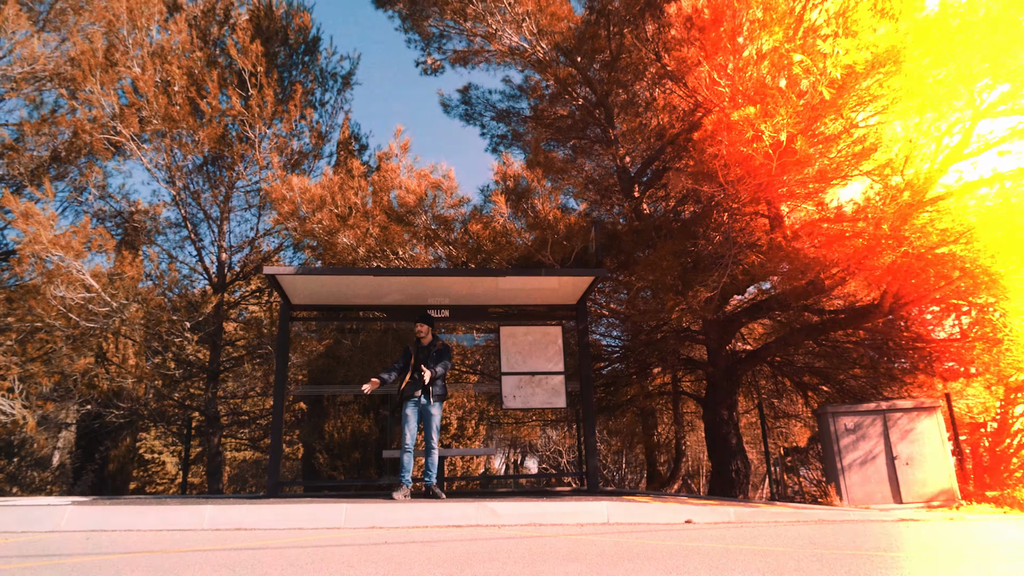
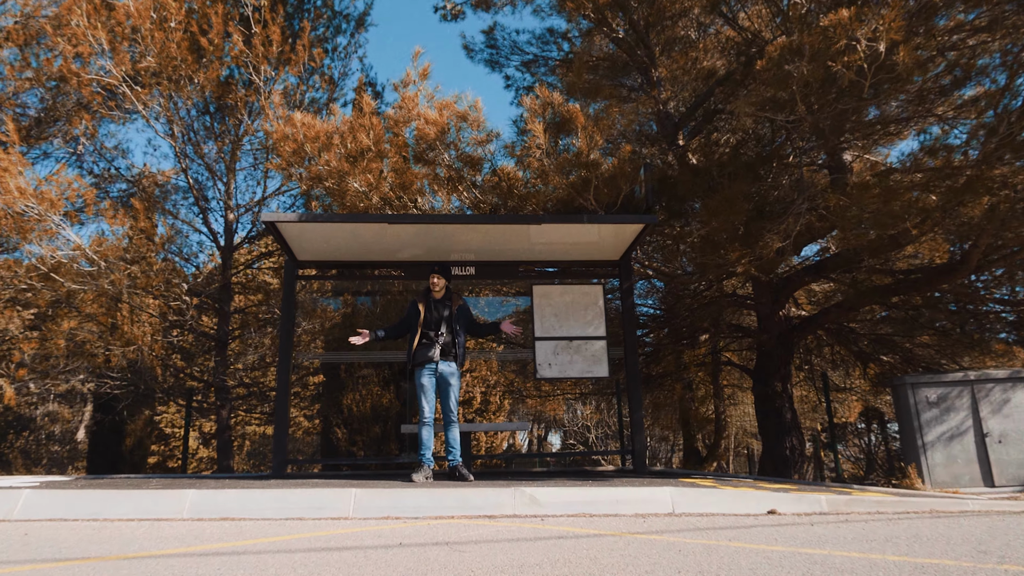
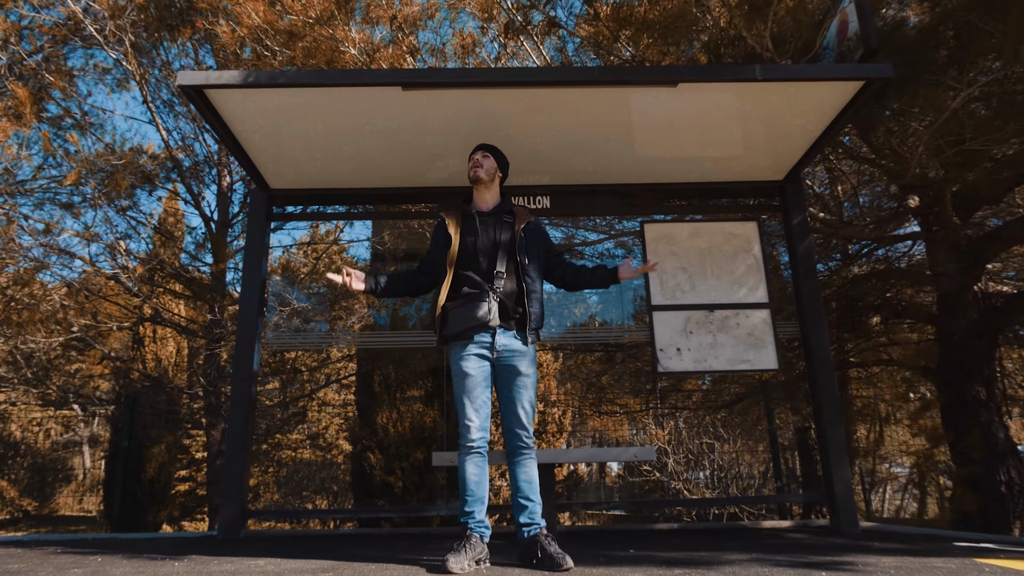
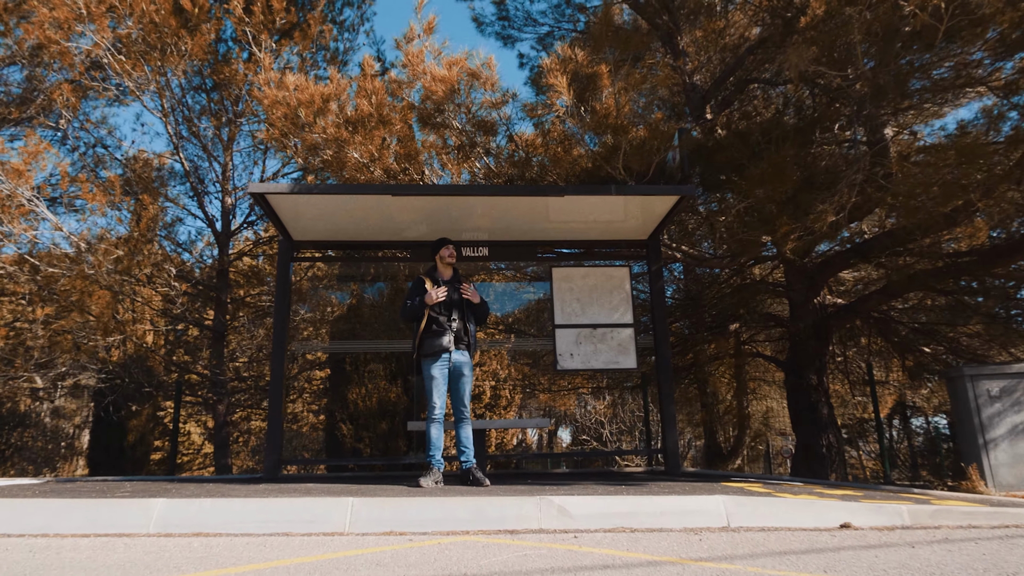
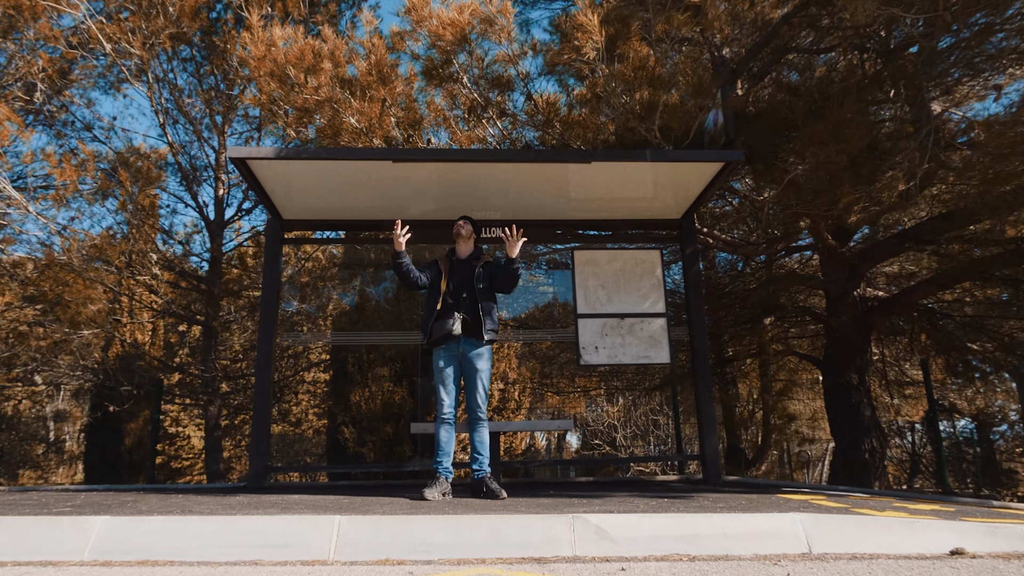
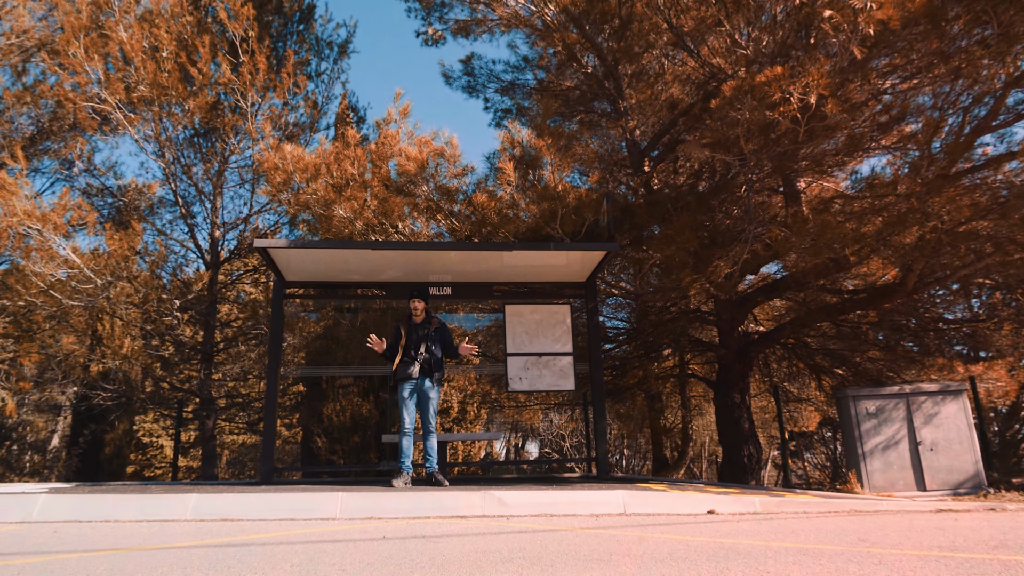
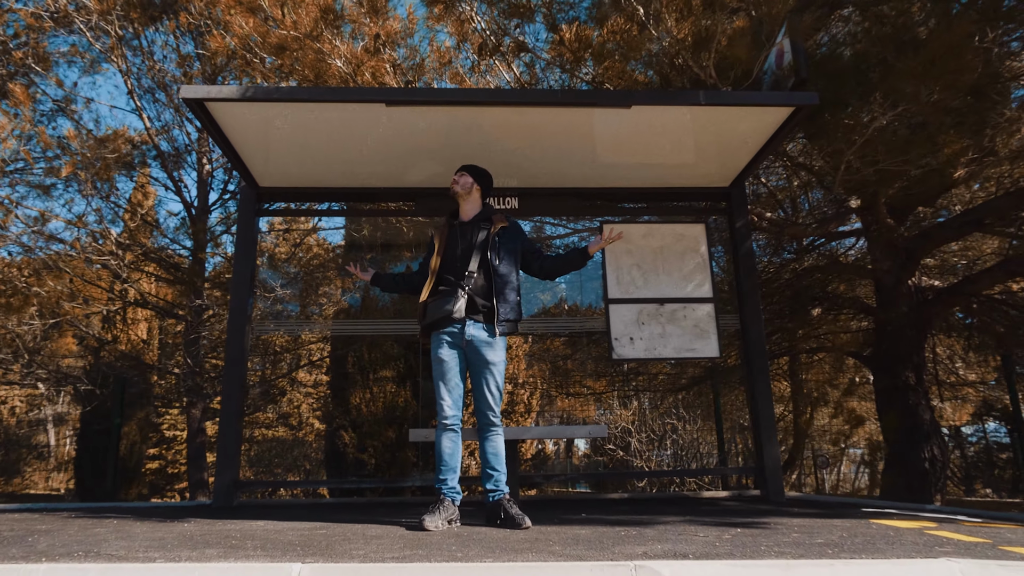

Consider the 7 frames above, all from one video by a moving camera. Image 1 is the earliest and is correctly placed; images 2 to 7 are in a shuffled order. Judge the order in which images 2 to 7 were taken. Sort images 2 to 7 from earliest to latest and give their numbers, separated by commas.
6, 2, 4, 5, 7, 3
